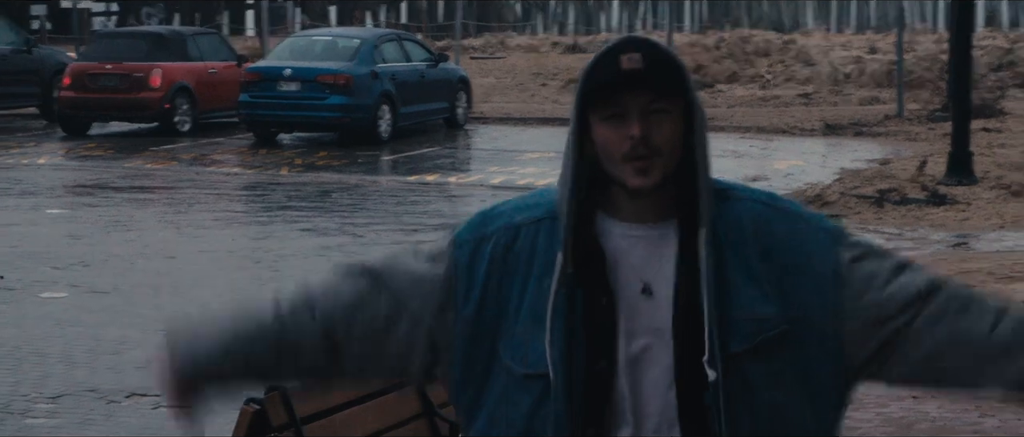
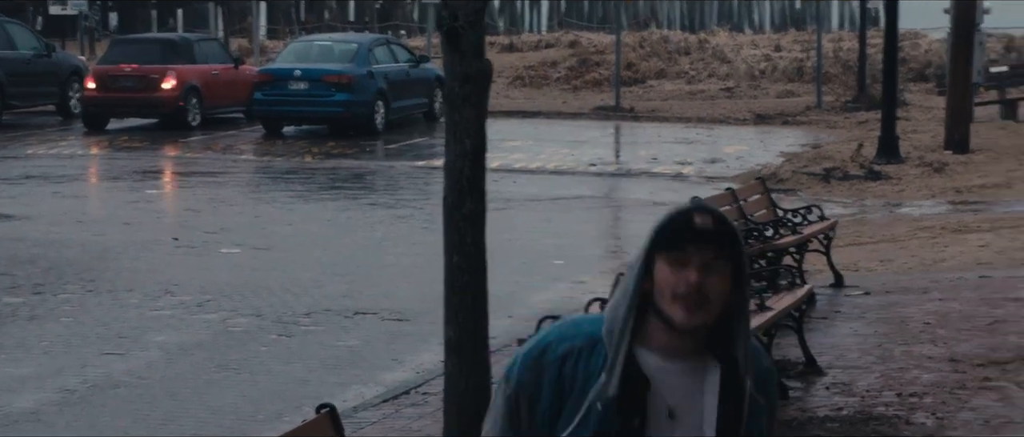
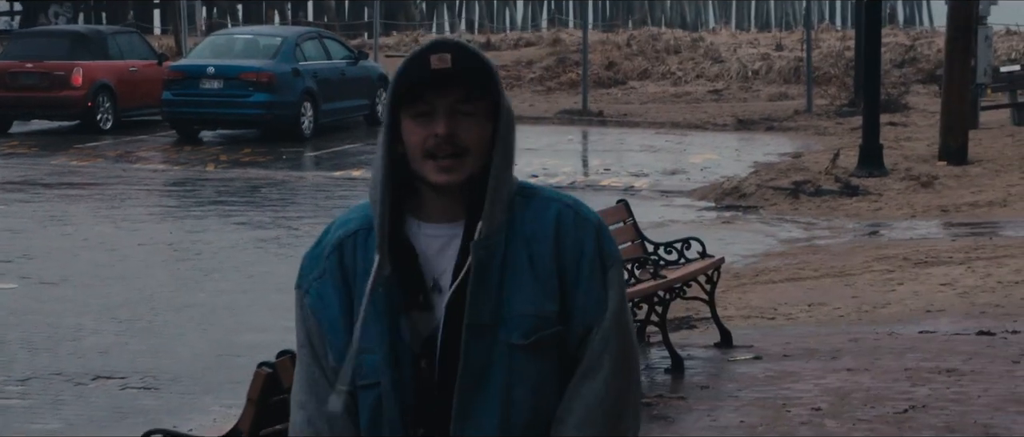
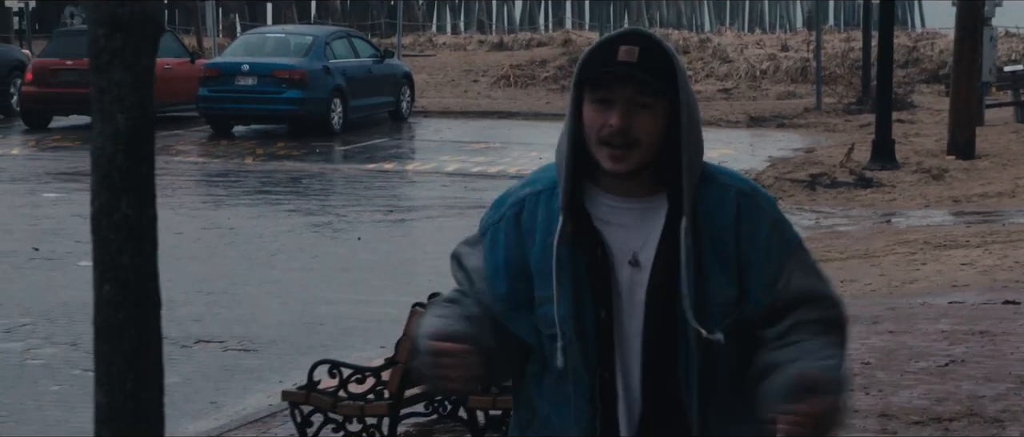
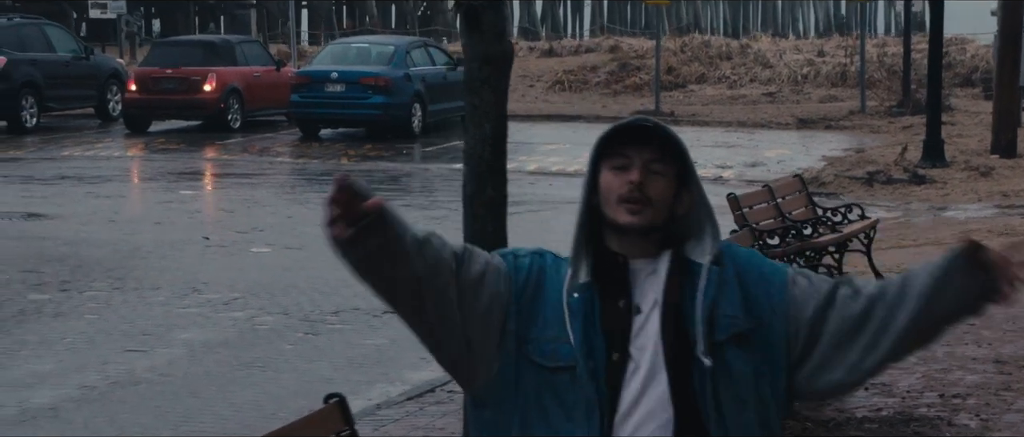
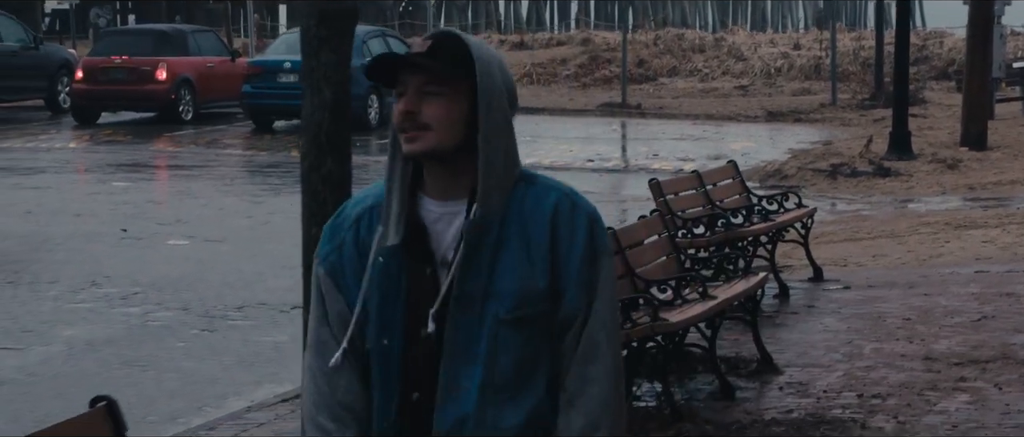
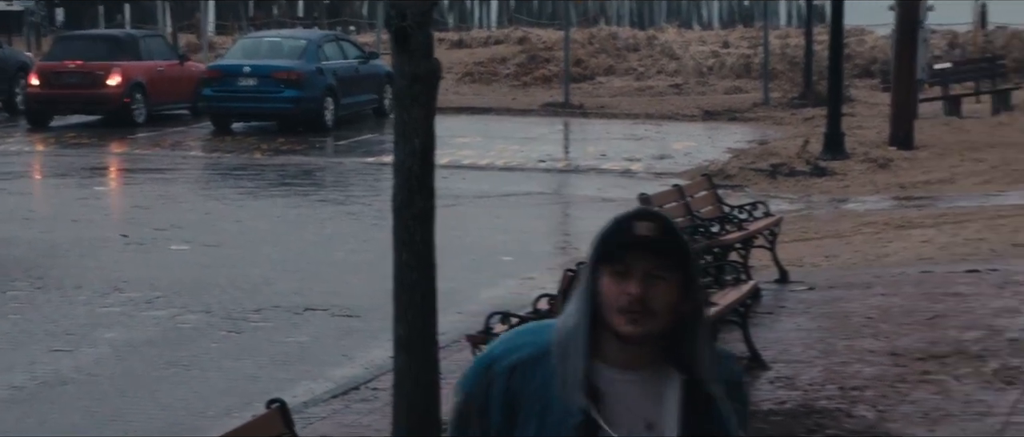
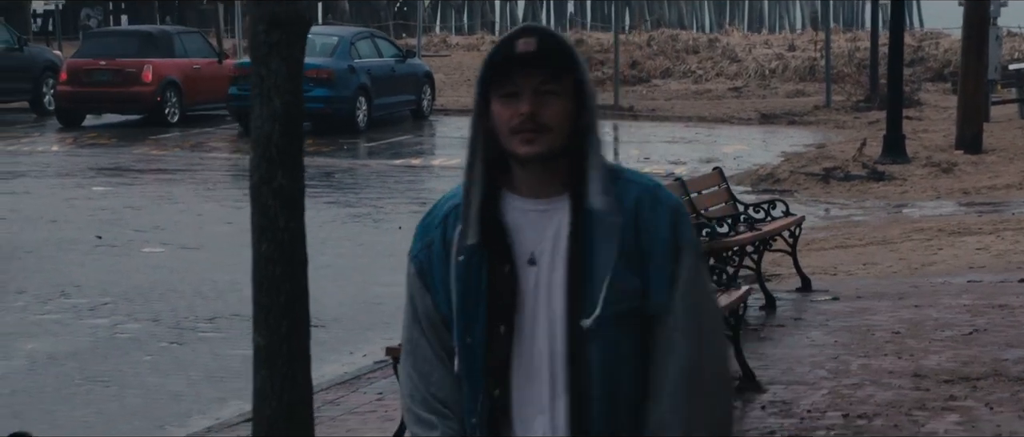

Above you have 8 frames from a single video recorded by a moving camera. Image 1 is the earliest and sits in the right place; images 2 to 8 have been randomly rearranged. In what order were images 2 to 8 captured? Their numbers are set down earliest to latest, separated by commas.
3, 4, 8, 6, 5, 2, 7
